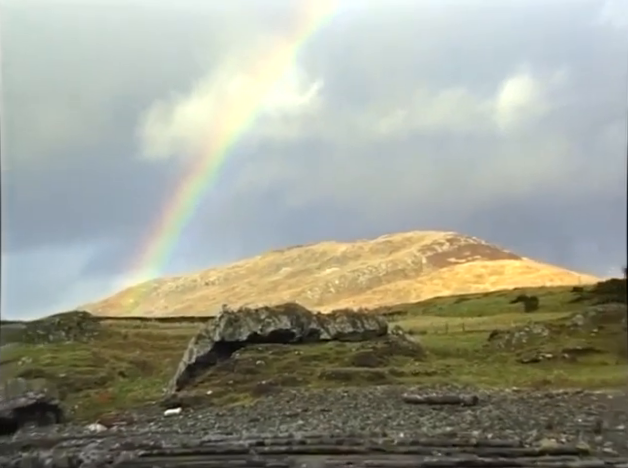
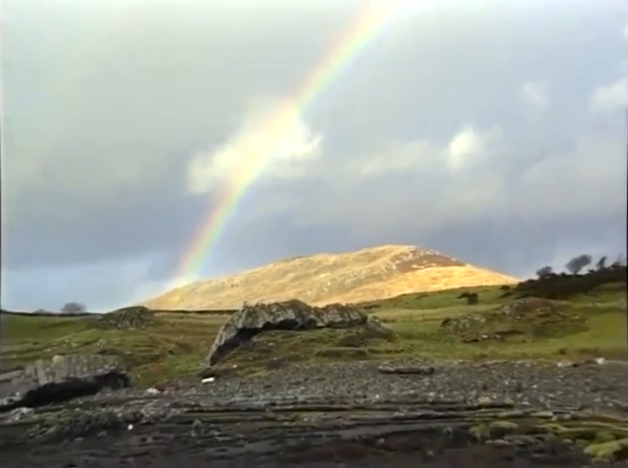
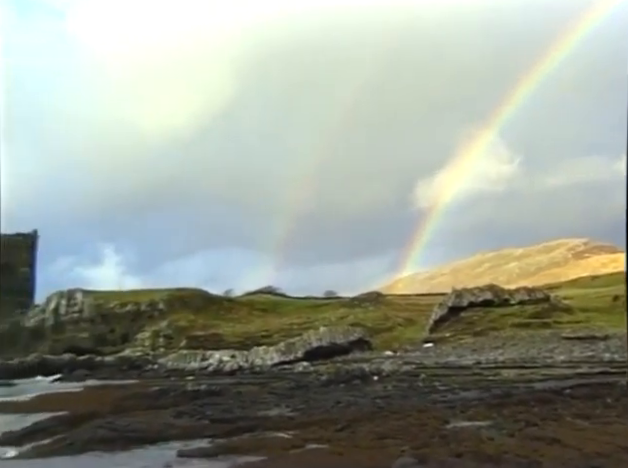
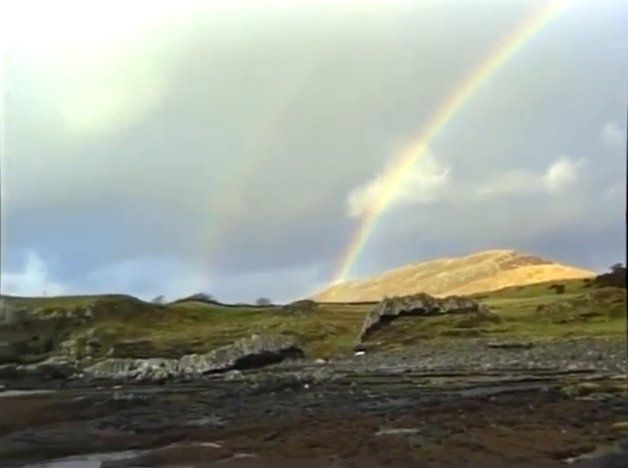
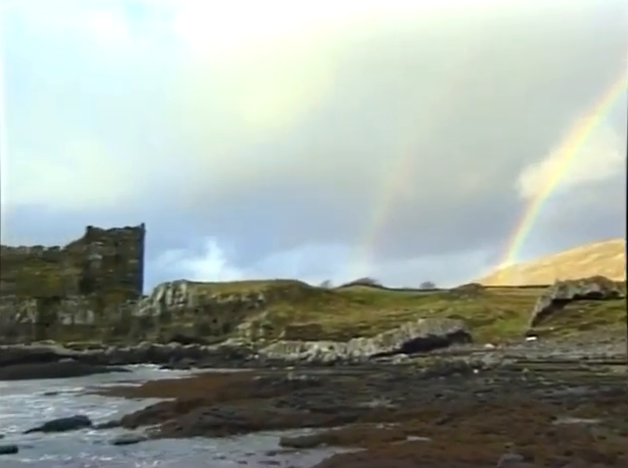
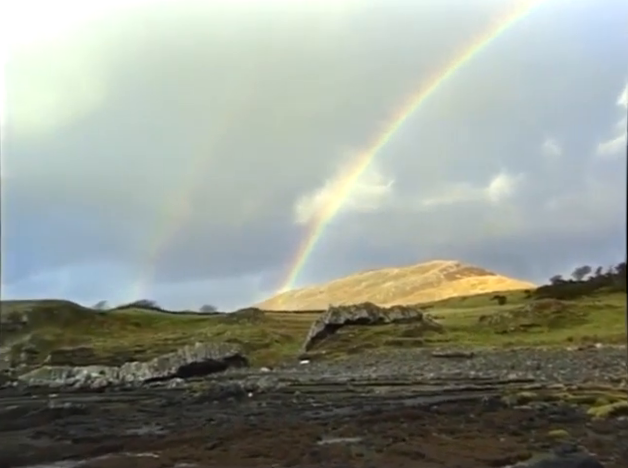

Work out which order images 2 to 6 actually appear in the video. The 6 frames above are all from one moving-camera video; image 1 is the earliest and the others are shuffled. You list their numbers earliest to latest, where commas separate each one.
2, 6, 4, 3, 5
